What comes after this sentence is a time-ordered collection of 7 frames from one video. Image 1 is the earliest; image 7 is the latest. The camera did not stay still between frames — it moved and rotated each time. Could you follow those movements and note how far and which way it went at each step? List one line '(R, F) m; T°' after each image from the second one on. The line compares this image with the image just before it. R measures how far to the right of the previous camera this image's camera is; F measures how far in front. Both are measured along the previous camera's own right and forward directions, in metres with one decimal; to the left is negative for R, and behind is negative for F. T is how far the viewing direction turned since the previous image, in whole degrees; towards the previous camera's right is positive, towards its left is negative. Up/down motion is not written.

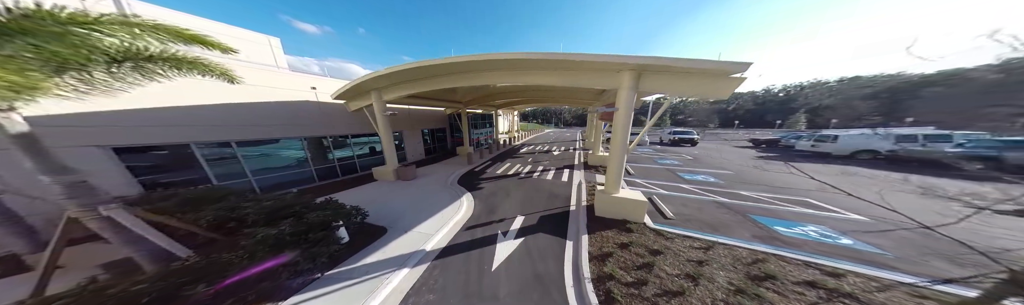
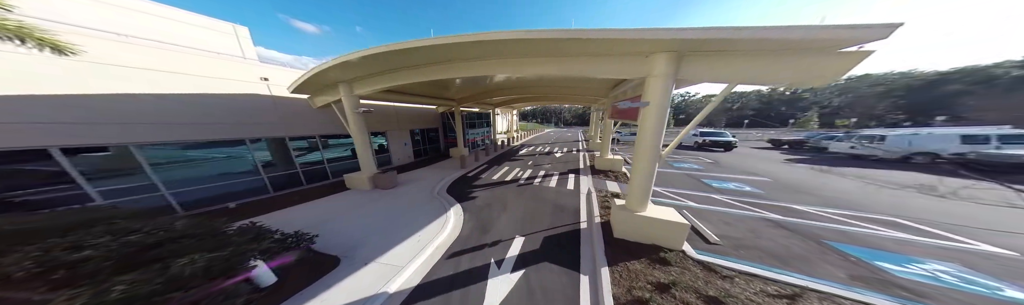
(+0.1, +1.3) m; 0°
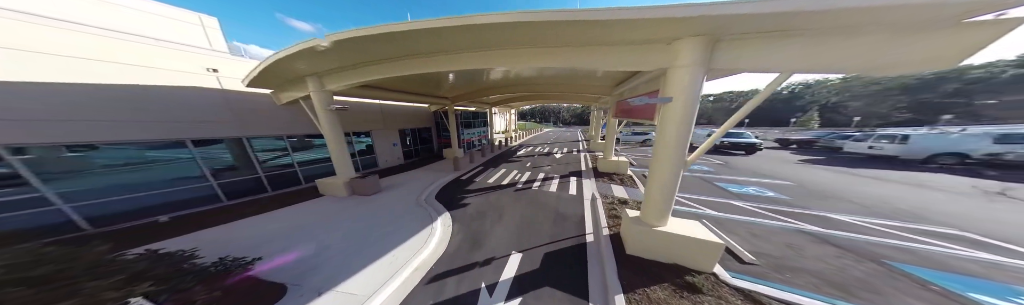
(+0.1, +0.8) m; +1°
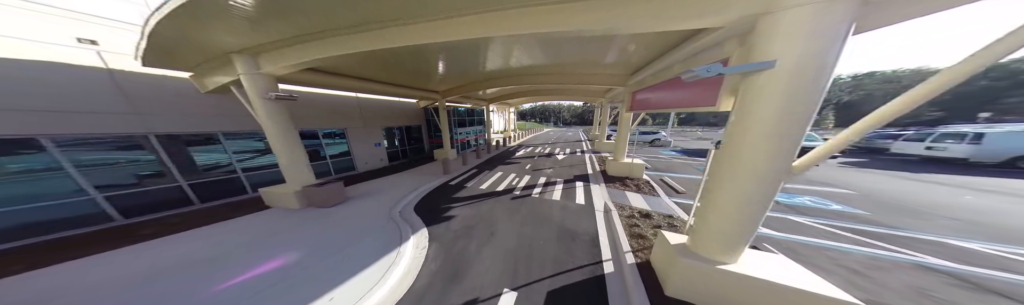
(+0.2, +1.2) m; 0°
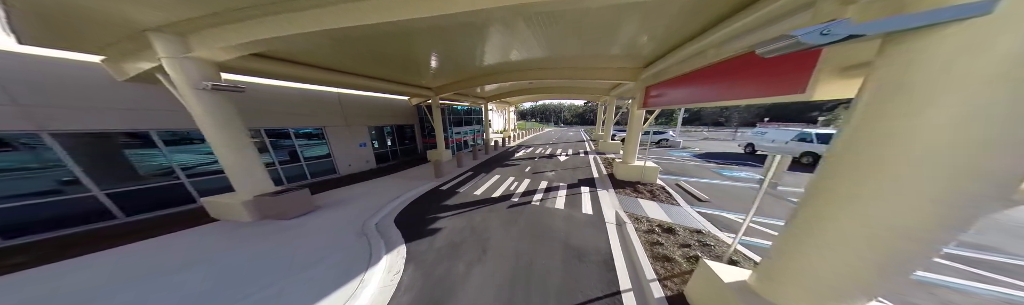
(+0.1, +0.8) m; 0°
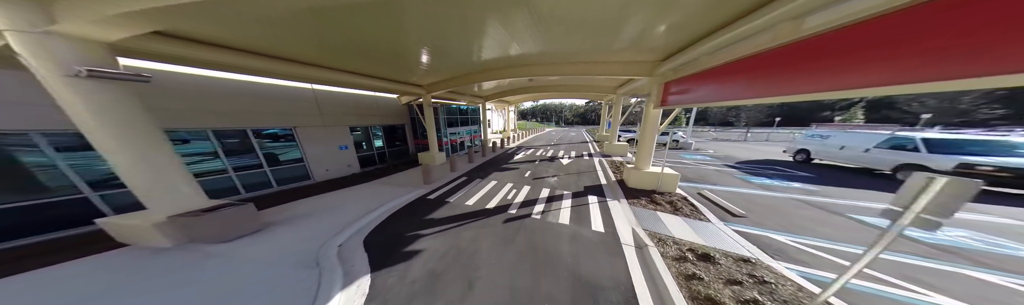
(+0.1, +0.9) m; 0°
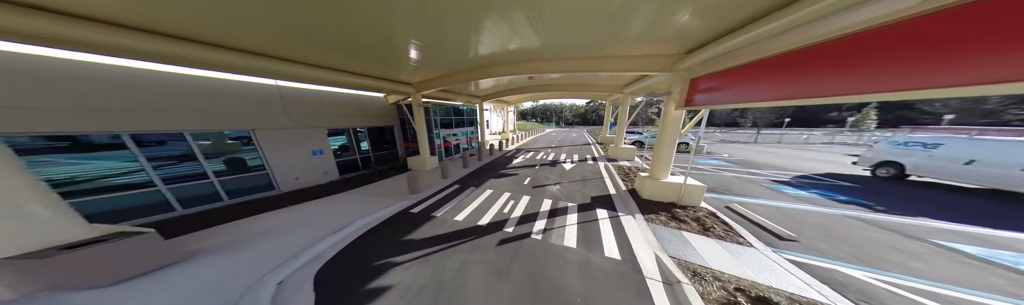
(+0.1, +0.9) m; 0°
